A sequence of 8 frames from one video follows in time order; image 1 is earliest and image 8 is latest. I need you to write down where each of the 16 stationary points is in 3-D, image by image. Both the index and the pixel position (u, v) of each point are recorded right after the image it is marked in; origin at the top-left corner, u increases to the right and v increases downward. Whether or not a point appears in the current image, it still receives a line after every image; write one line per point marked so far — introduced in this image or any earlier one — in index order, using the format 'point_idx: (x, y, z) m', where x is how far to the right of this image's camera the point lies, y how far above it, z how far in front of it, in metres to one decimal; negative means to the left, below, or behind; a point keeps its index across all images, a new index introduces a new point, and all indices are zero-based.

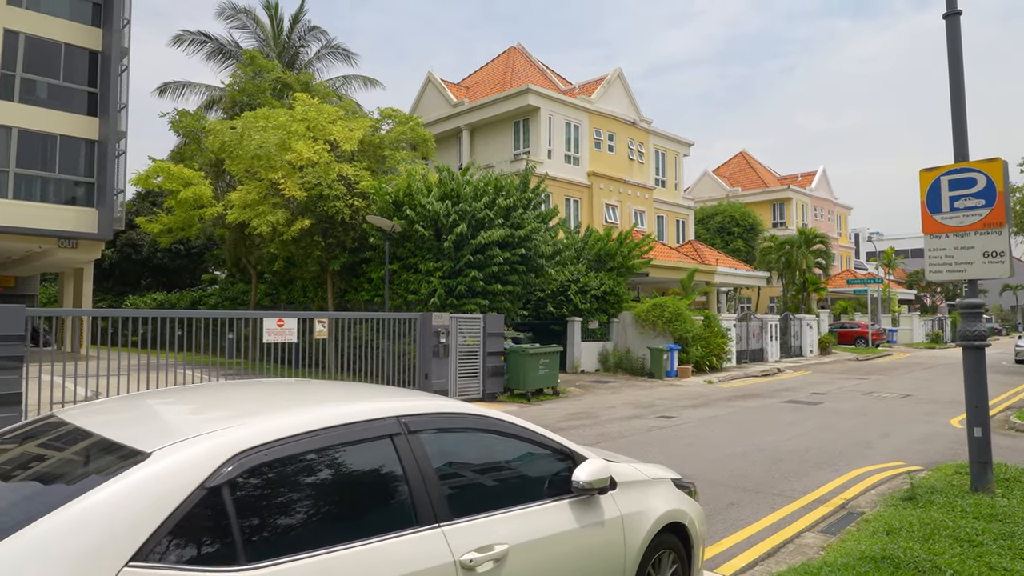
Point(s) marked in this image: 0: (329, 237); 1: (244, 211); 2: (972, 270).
0: (-5.1, +1.4, +18.8) m
1: (-7.5, +2.2, +18.9) m
2: (+4.3, +0.2, +6.4) m
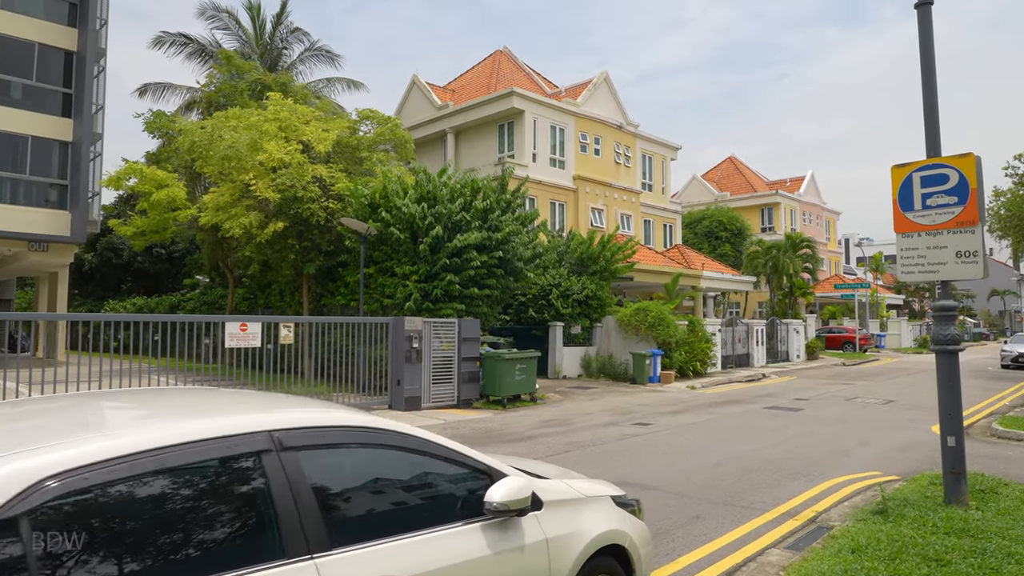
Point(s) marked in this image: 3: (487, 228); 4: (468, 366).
0: (-5.6, +1.3, +18.4) m
1: (-8.1, +2.0, +18.5) m
2: (+3.9, +0.2, +6.1) m
3: (-0.7, +1.5, +17.4) m
4: (-1.0, -1.8, +15.3) m
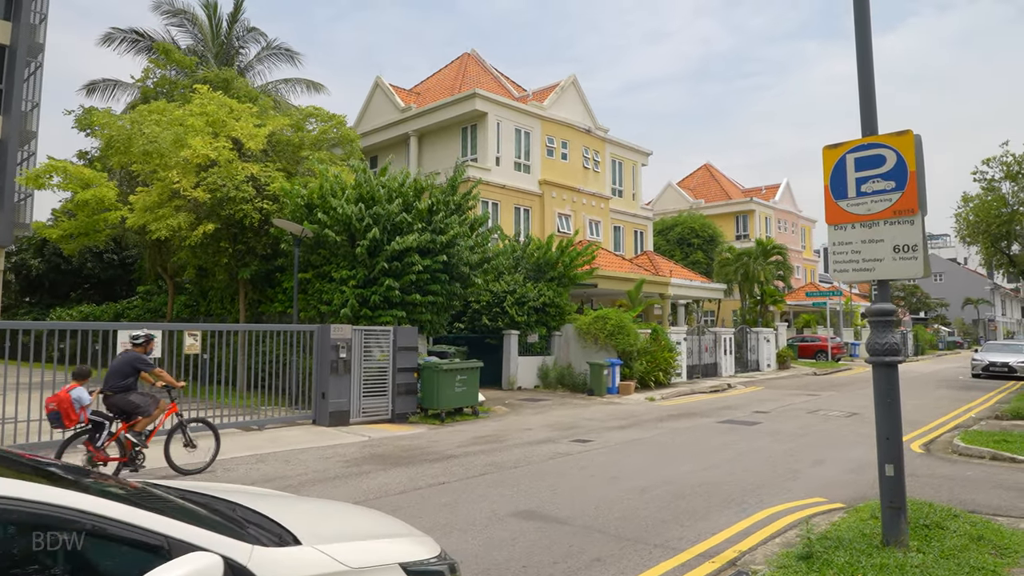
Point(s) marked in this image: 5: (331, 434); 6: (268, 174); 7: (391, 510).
0: (-7.0, +1.1, +17.3) m
1: (-9.5, +1.9, +17.3) m
2: (+2.8, +0.2, +5.2) m
3: (-2.0, +1.4, +16.4) m
4: (-2.3, -1.9, +14.3) m
5: (-3.3, -2.6, +12.2) m
6: (-6.1, +2.9, +17.1) m
7: (-1.2, -2.3, +7.0) m
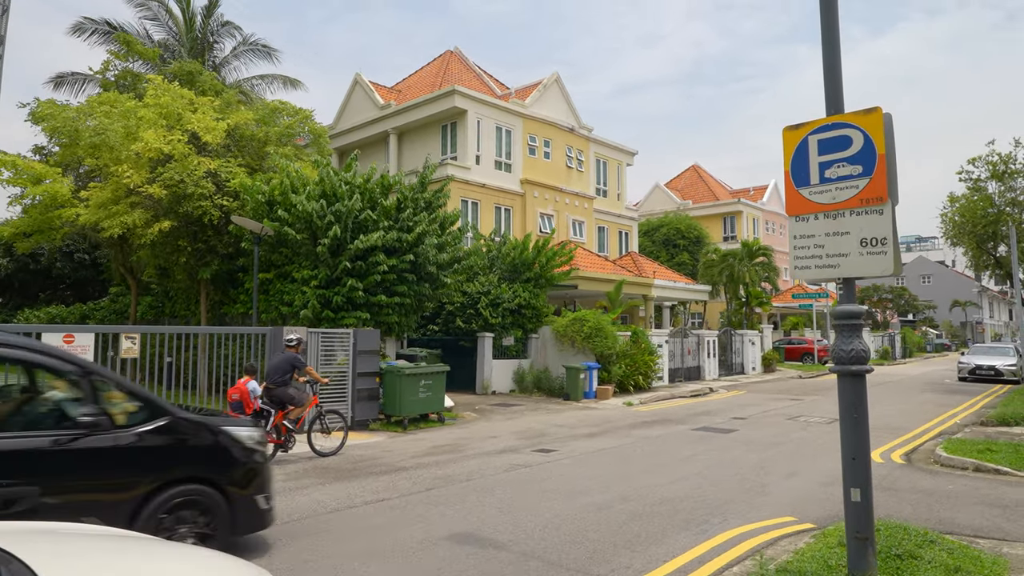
0: (-7.7, +1.1, +16.6) m
1: (-10.2, +1.9, +16.5) m
2: (+2.2, +0.2, +4.5) m
3: (-2.7, +1.3, +15.8) m
4: (-3.0, -1.9, +13.6) m
5: (-3.9, -2.7, +11.5) m
6: (-6.9, +2.9, +16.4) m
7: (-1.8, -2.3, +6.3) m
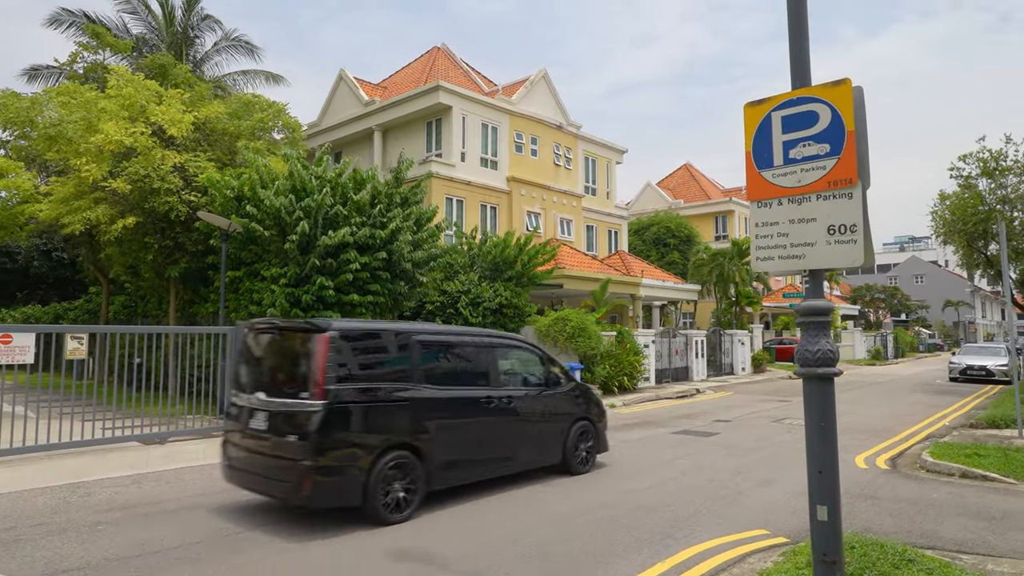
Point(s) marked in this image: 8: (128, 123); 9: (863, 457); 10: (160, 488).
0: (-8.2, +1.2, +16.0) m
1: (-10.7, +1.9, +16.0) m
2: (+1.8, +0.2, +4.1) m
3: (-3.2, +1.4, +15.3) m
4: (-3.5, -1.9, +13.1) m
5: (-4.4, -2.6, +11.0) m
6: (-7.4, +2.9, +15.9) m
7: (-2.3, -2.3, +5.8) m
8: (-8.6, +3.7, +15.2) m
9: (+5.4, -2.6, +10.3) m
10: (-4.1, -2.3, +7.9) m
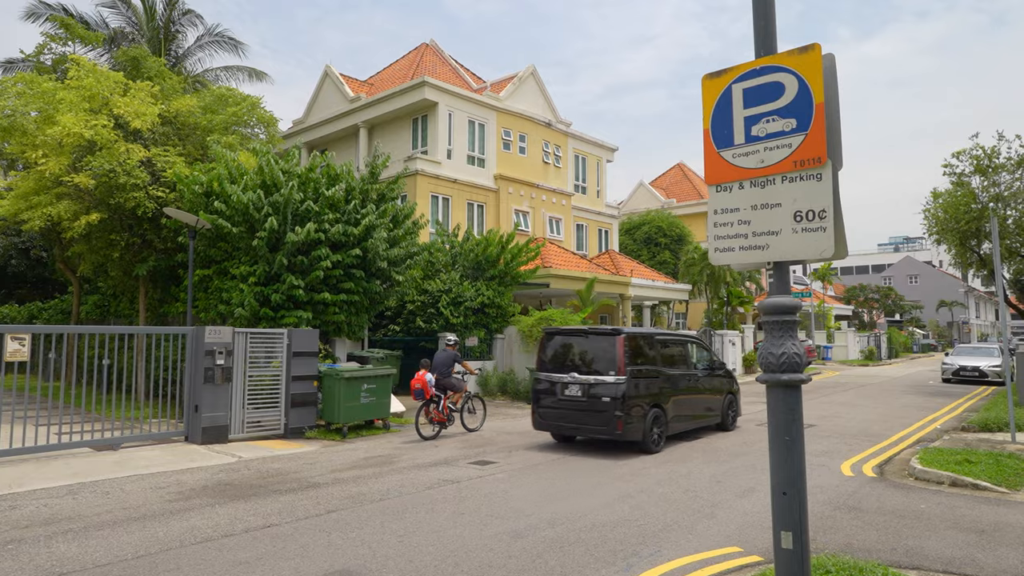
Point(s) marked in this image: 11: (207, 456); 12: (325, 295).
0: (-8.7, +1.2, +15.5) m
1: (-11.2, +1.9, +15.4) m
2: (+1.4, +0.2, +3.6) m
3: (-3.7, +1.4, +14.7) m
4: (-4.0, -1.9, +12.5) m
5: (-4.9, -2.6, +10.5) m
6: (-7.9, +2.9, +15.3) m
7: (-2.7, -2.2, +5.3) m
8: (-9.1, +3.7, +14.7) m
9: (+4.9, -2.5, +9.8) m
10: (-4.6, -2.3, +7.4) m
11: (-4.7, -2.6, +10.4) m
12: (-4.0, -0.2, +14.5) m
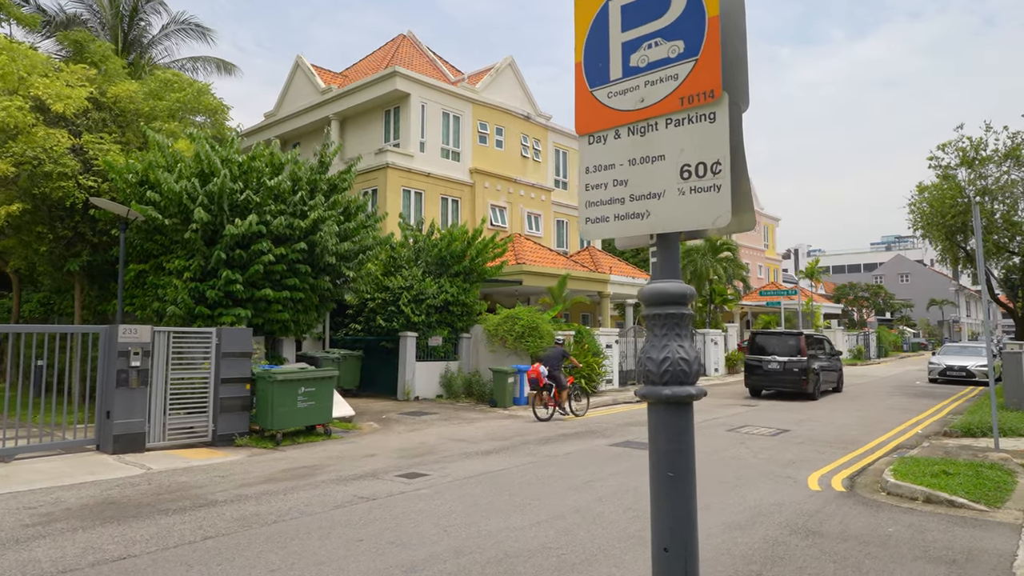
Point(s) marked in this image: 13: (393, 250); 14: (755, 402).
0: (-9.6, +1.3, +14.5) m
1: (-12.1, +2.0, +14.4) m
2: (+0.6, +0.3, +2.6) m
3: (-4.6, +1.5, +13.8) m
4: (-4.8, -1.8, +11.6) m
5: (-5.7, -2.5, +9.5) m
6: (-8.8, +3.0, +14.3) m
7: (-3.6, -2.2, +4.3) m
8: (-10.0, +3.8, +13.7) m
9: (+4.0, -2.5, +8.9) m
10: (-5.4, -2.2, +6.4) m
11: (-5.6, -2.5, +9.4) m
12: (-4.9, -0.1, +13.5) m
13: (-3.4, +1.1, +19.2) m
14: (+6.7, -3.1, +18.5) m
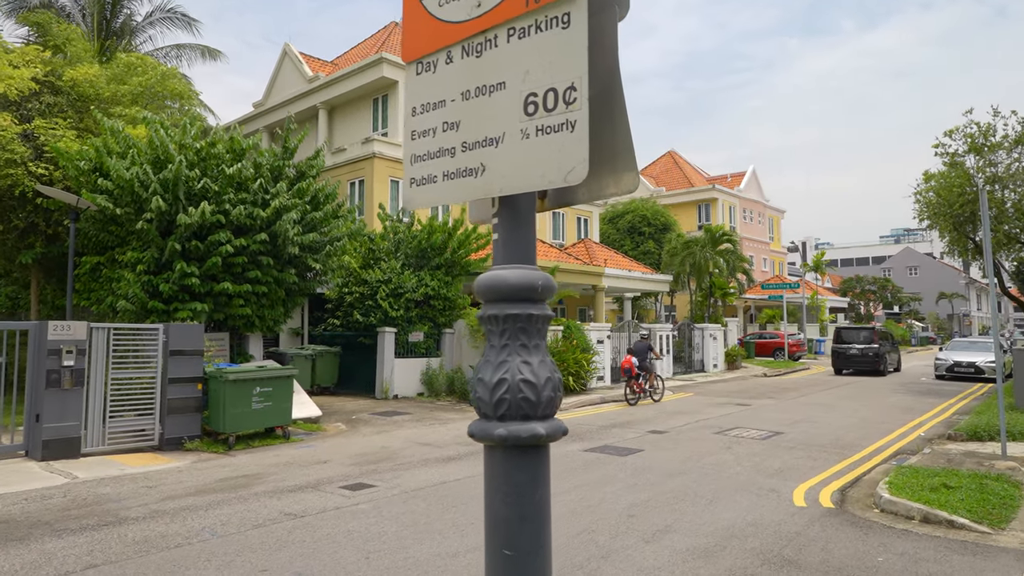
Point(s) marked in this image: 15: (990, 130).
0: (-10.1, +1.4, +13.7) m
1: (-12.6, +2.2, +13.7) m
2: (0.0, +0.3, +1.8) m
3: (-5.1, +1.6, +13.0) m
4: (-5.4, -1.7, +10.8) m
5: (-6.3, -2.4, +8.8) m
6: (-9.3, +3.2, +13.5) m
7: (-4.1, -2.1, +3.6) m
8: (-10.5, +4.0, +12.9) m
9: (+3.5, -2.4, +8.1) m
10: (-6.0, -2.2, +5.7) m
11: (-6.1, -2.4, +8.7) m
12: (-5.4, +0.1, +12.8) m
13: (-3.8, +1.3, +18.4) m
14: (+6.3, -3.0, +17.6) m
15: (+14.1, +4.7, +19.8) m
